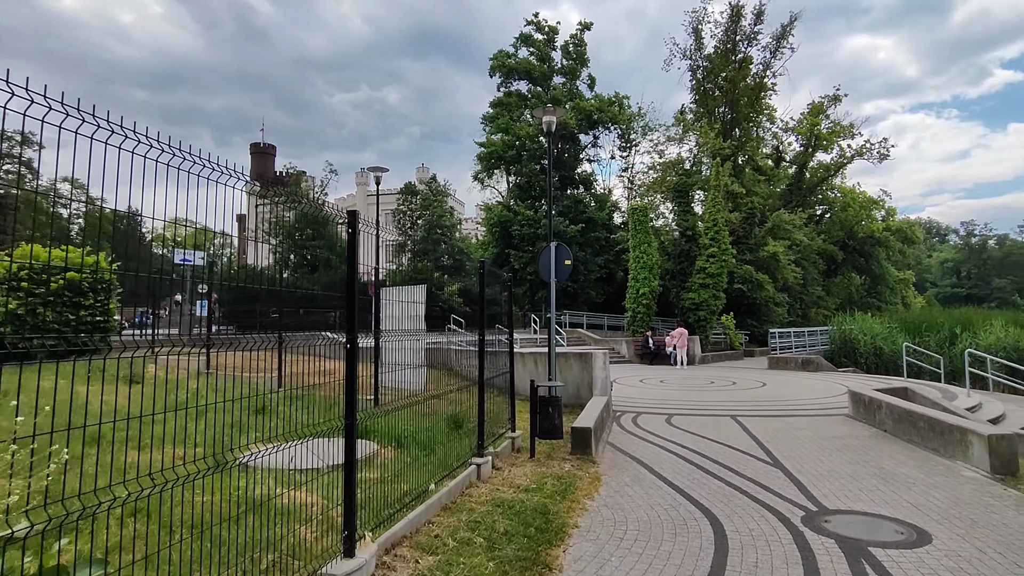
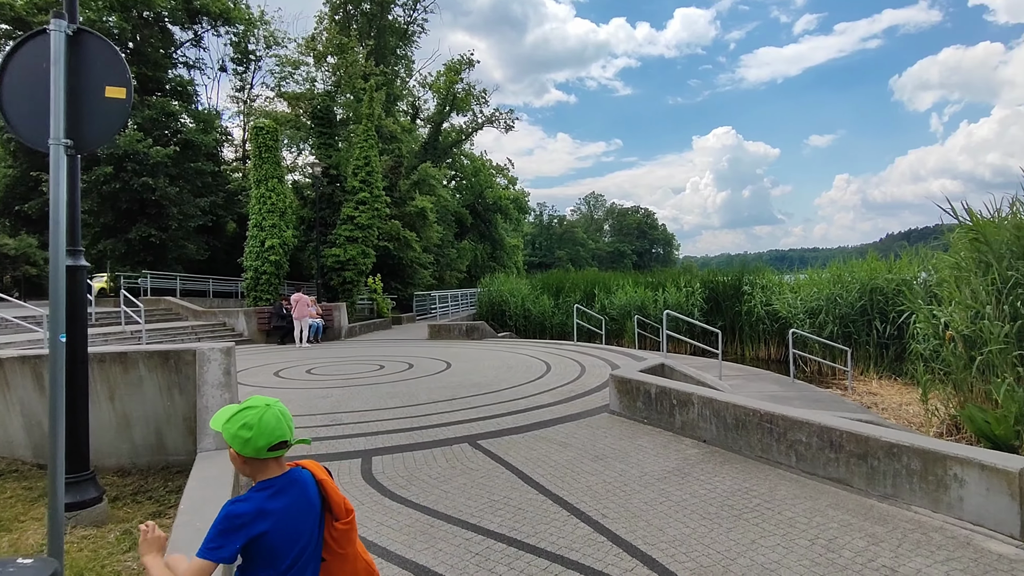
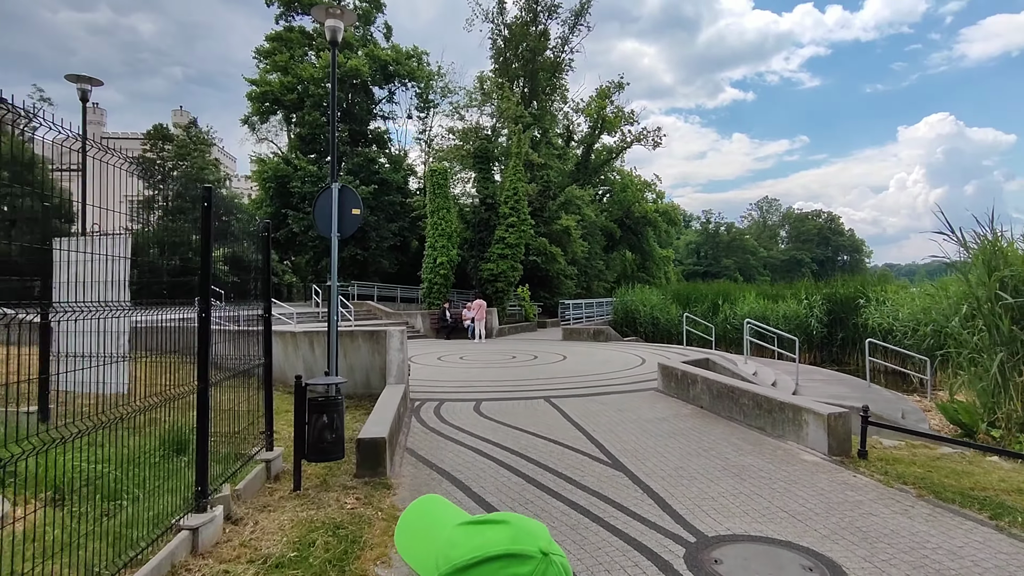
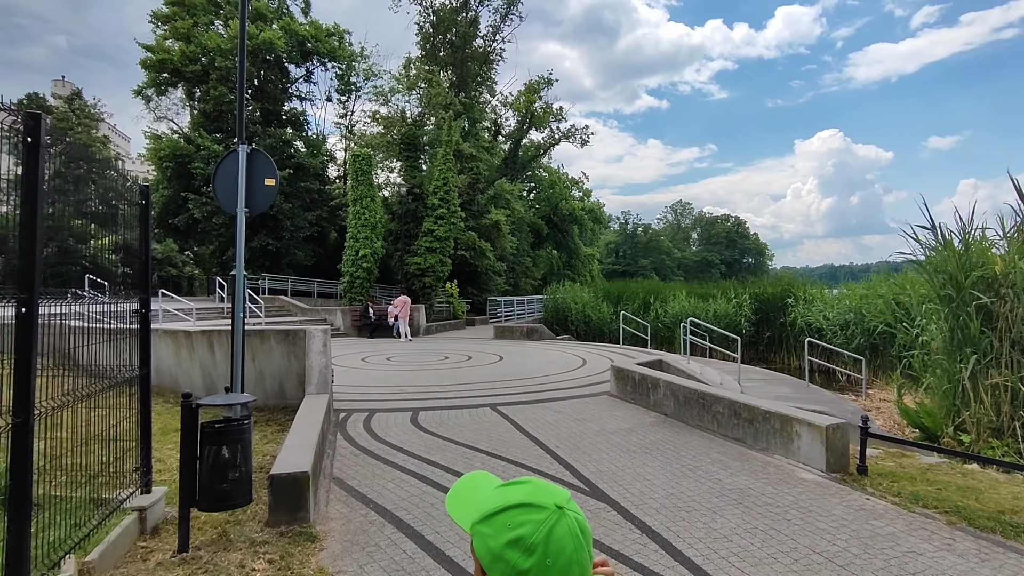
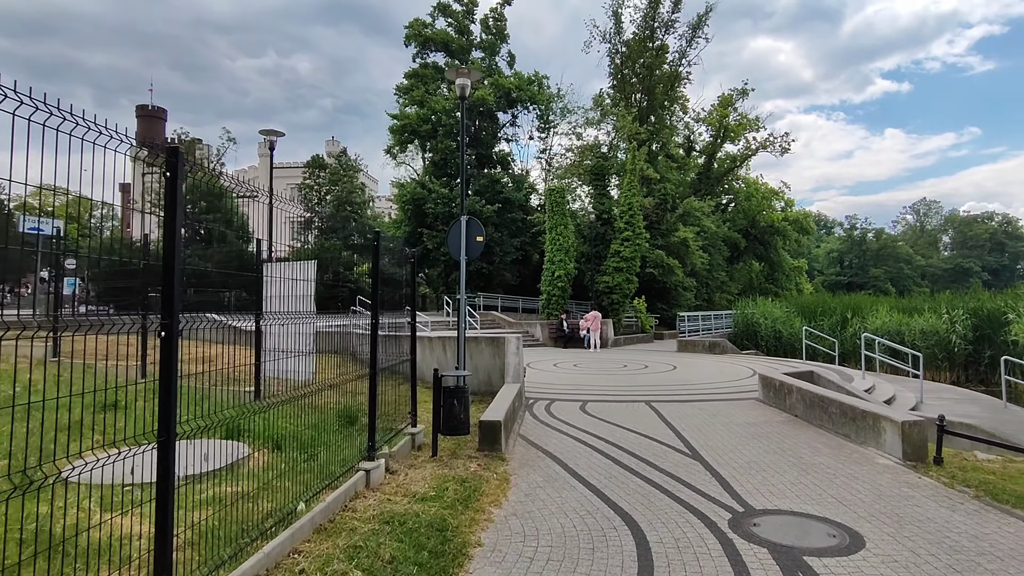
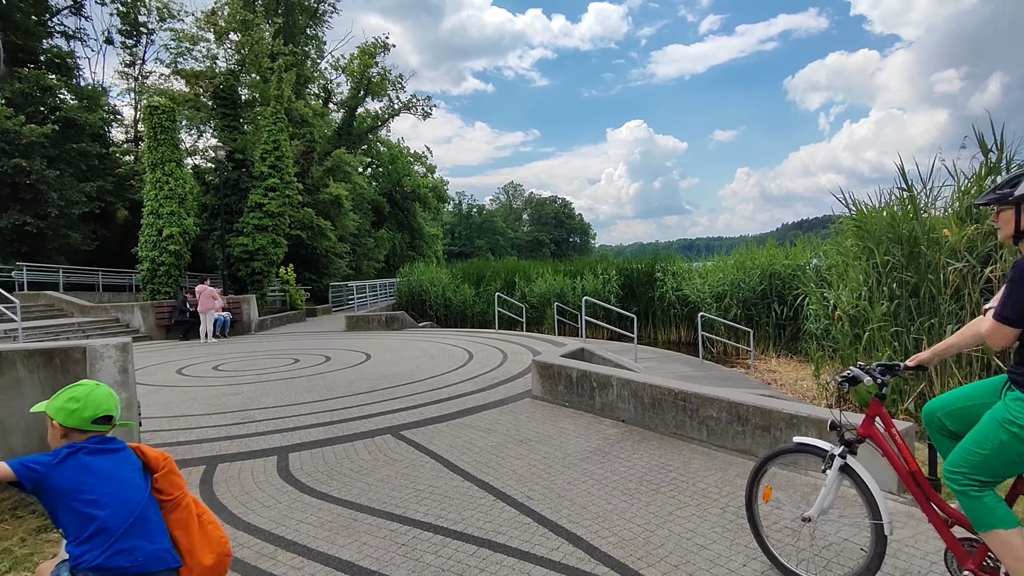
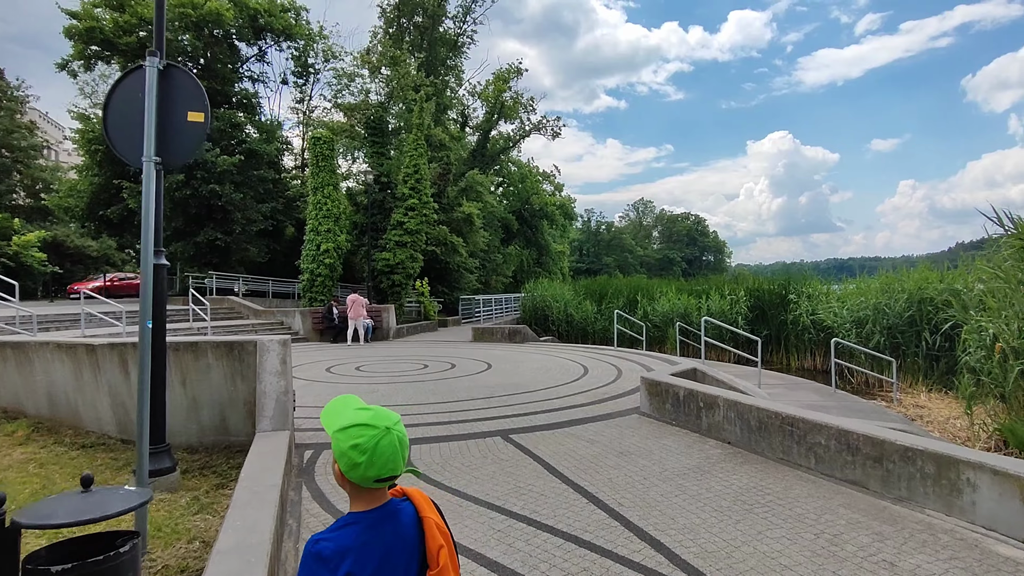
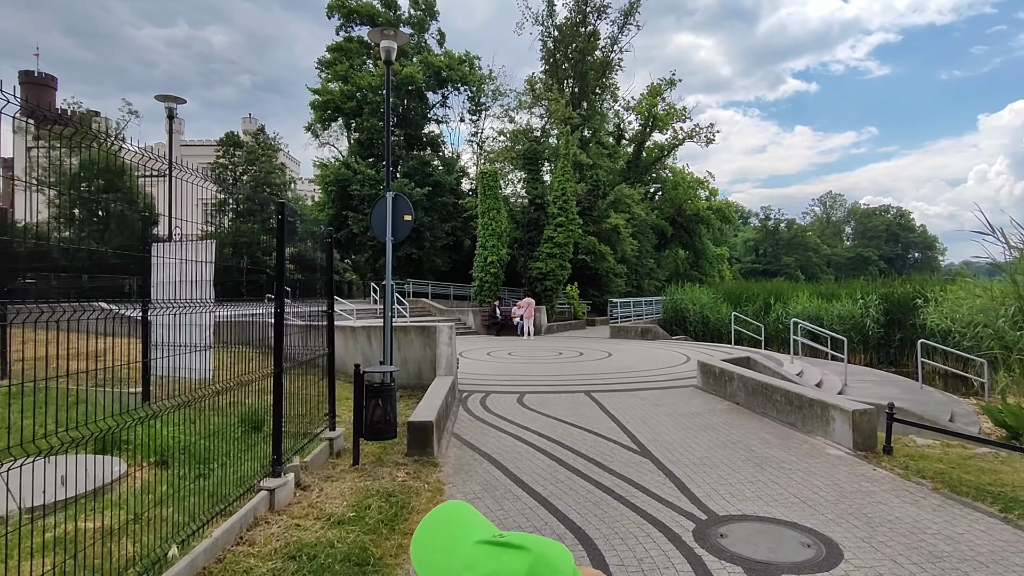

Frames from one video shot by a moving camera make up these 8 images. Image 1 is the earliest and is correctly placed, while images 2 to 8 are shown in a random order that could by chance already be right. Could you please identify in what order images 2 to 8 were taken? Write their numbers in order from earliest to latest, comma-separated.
5, 8, 3, 4, 7, 2, 6
